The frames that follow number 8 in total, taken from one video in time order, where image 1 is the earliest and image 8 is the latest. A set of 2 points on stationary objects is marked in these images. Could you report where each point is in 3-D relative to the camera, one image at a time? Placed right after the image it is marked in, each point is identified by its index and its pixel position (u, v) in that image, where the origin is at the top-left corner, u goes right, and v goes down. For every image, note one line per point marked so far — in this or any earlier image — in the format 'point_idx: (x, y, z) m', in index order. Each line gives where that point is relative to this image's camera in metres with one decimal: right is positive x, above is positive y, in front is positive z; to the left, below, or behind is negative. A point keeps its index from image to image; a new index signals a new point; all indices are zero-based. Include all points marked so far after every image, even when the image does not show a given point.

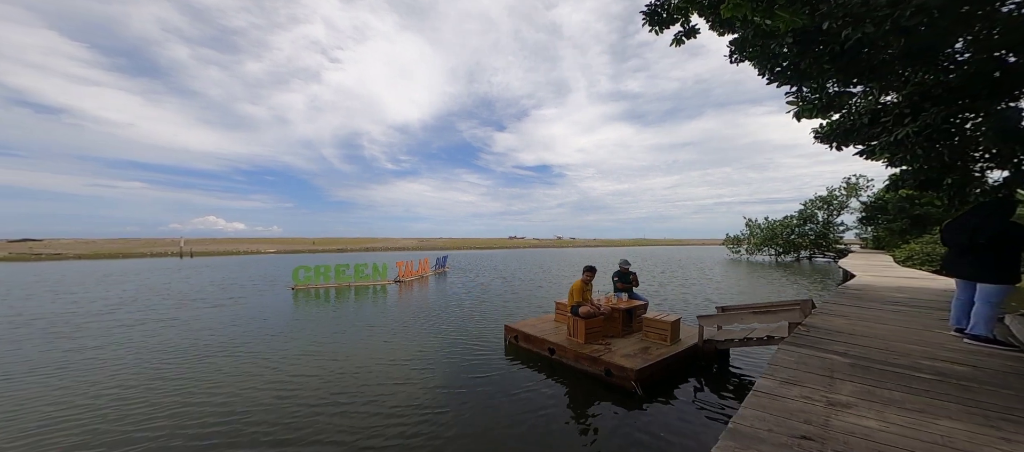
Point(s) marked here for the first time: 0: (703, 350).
0: (+8.2, -5.3, +14.4) m
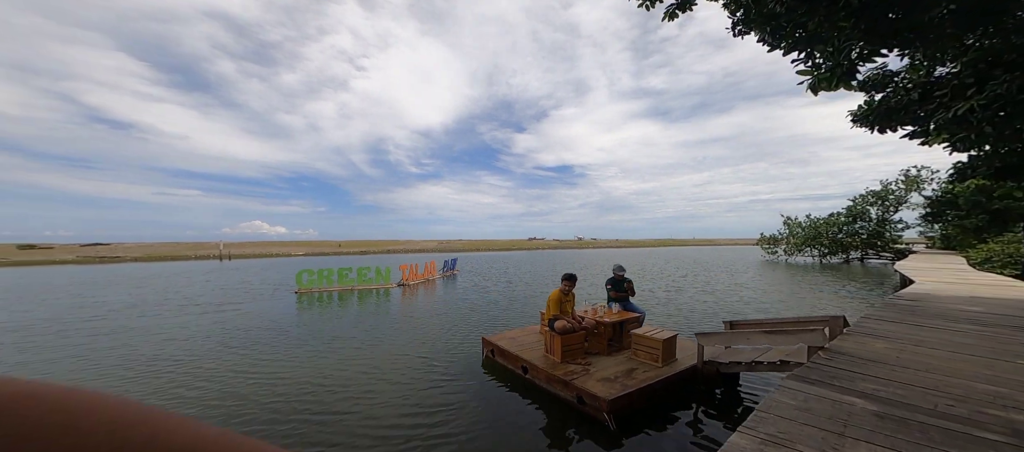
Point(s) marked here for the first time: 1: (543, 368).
0: (+6.9, -5.3, +12.1) m
1: (+1.1, -5.1, +12.0) m
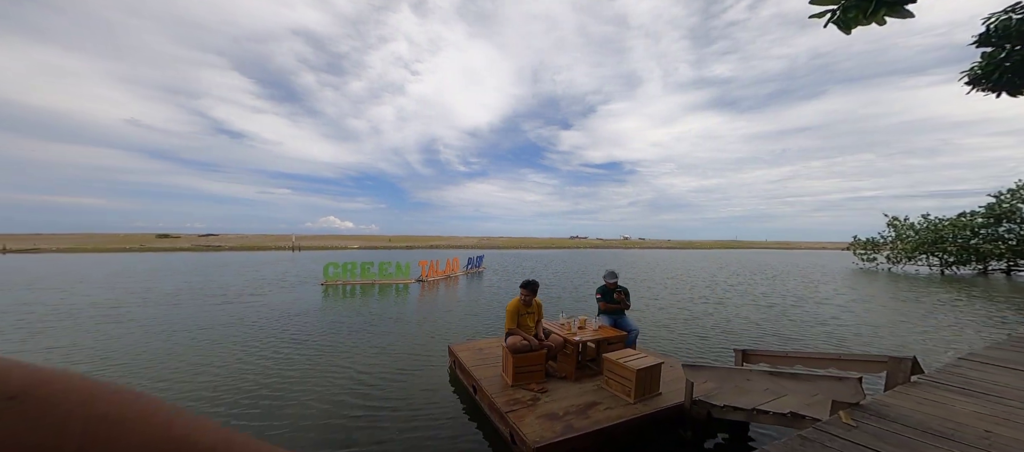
0: (+5.0, -5.3, +9.3) m
1: (-0.7, -5.0, +10.1) m
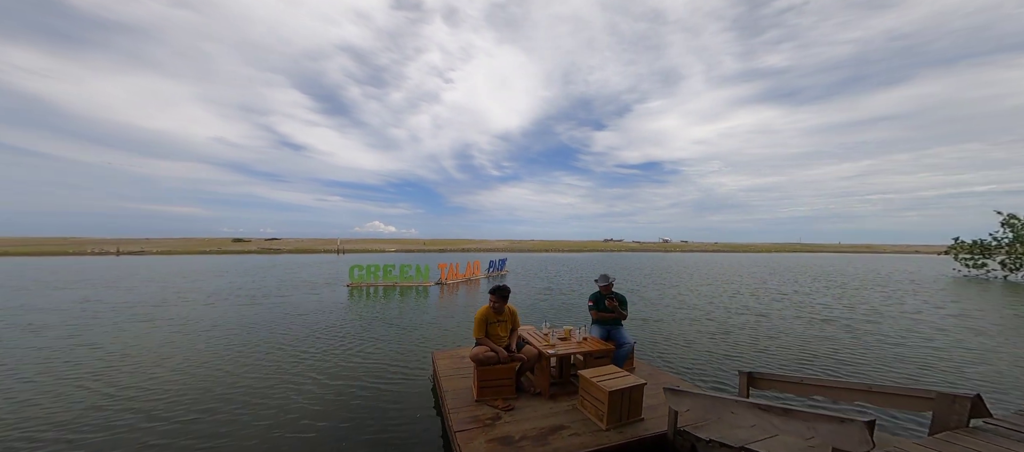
0: (+3.8, -5.3, +7.9) m
1: (-1.7, -5.0, +9.3) m
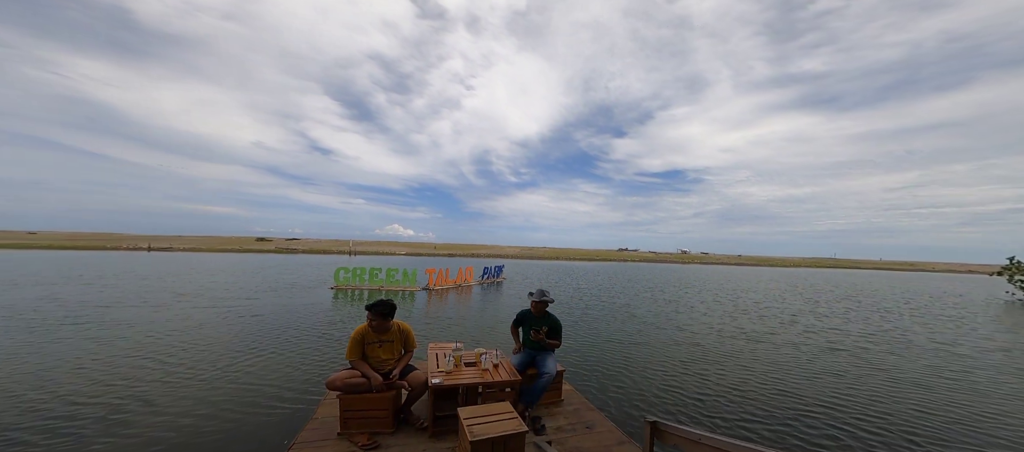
0: (+0.6, -5.4, +6.1) m
1: (-4.8, -5.1, +7.8) m
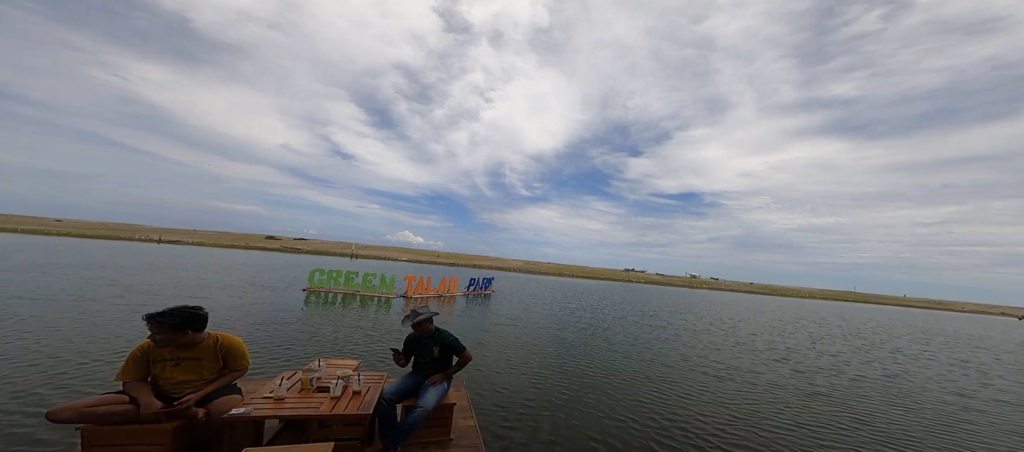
0: (-2.5, -5.2, +4.1) m
1: (-7.9, -4.6, +6.1) m
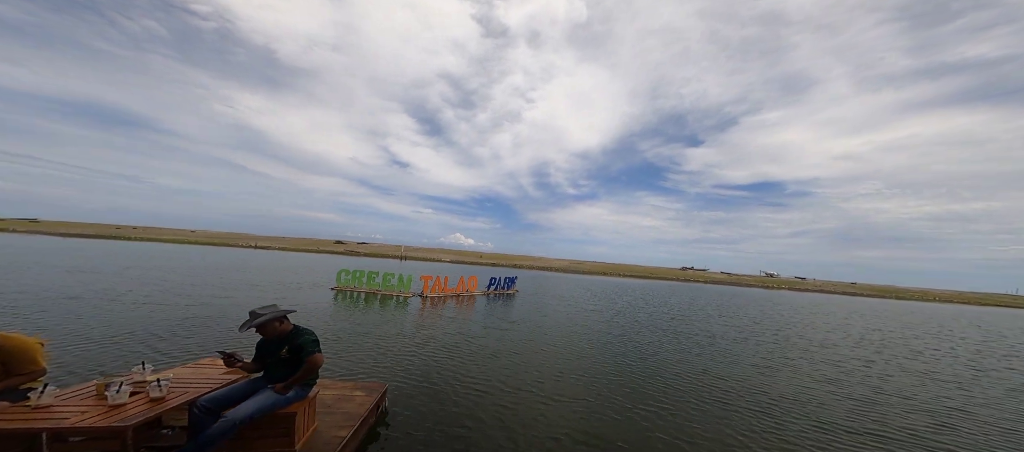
0: (-6.3, -5.0, +3.4) m
1: (-11.2, -4.6, +6.2) m
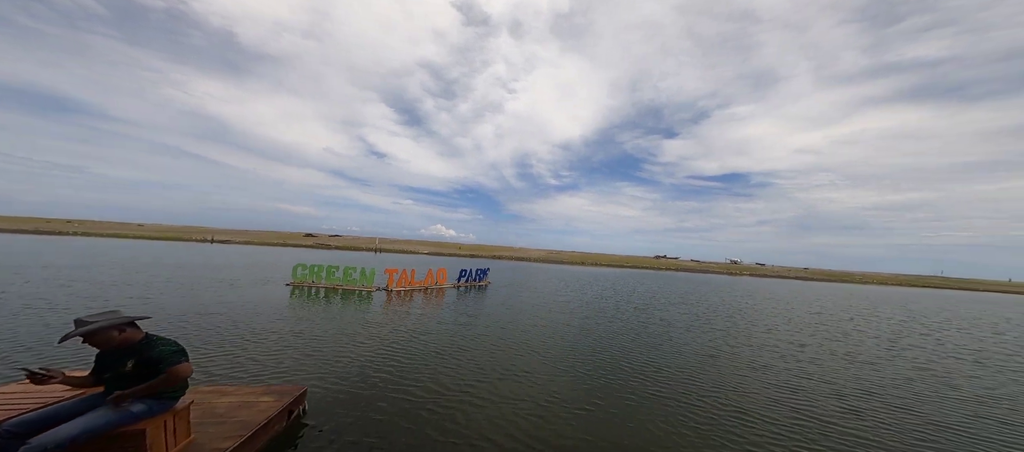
0: (-7.8, -4.8, +2.0) m
1: (-12.9, -4.4, +4.6) m
